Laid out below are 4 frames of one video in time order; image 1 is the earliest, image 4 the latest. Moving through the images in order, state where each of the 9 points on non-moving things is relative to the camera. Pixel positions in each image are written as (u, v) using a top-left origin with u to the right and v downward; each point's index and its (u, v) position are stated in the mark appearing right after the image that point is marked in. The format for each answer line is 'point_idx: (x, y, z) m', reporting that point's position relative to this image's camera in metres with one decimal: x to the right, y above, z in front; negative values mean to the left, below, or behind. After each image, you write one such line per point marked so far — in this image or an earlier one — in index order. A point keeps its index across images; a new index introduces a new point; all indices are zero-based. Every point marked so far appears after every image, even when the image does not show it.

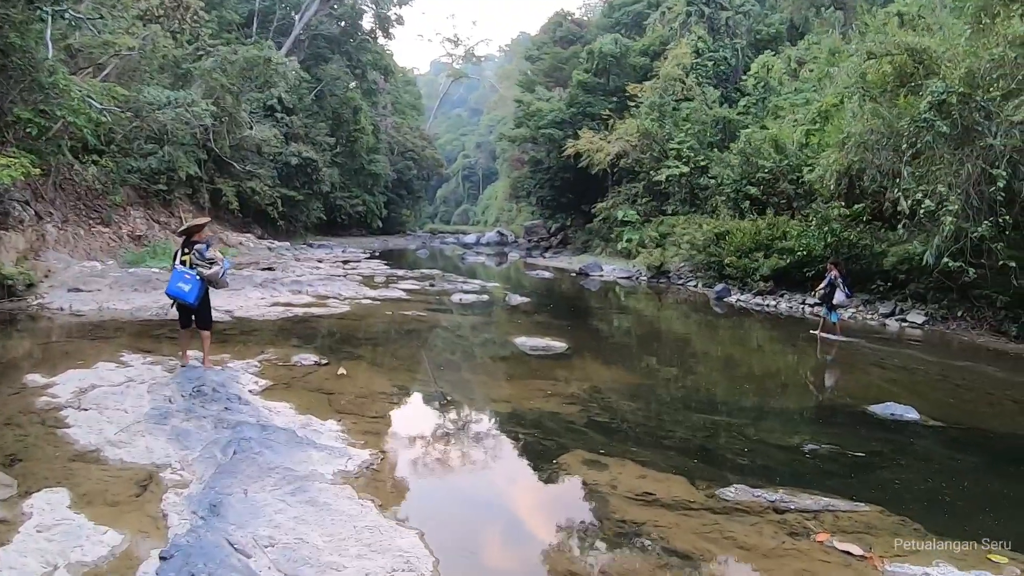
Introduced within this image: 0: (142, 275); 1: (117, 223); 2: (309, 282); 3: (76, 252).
0: (-6.2, +0.2, +11.4) m
1: (-10.0, +1.7, +17.5) m
2: (-3.7, +0.1, +12.6) m
3: (-9.2, +0.7, +14.5) m
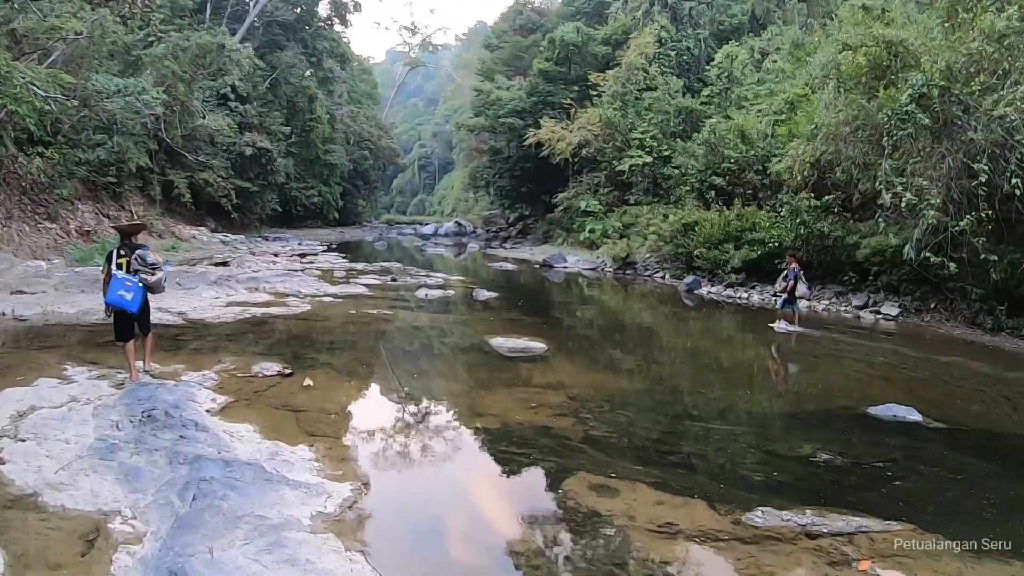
0: (-6.6, +0.2, +10.5) m
1: (-10.8, +1.7, +16.3) m
2: (-4.2, +0.2, +11.8) m
3: (-9.8, +0.7, +13.4) m
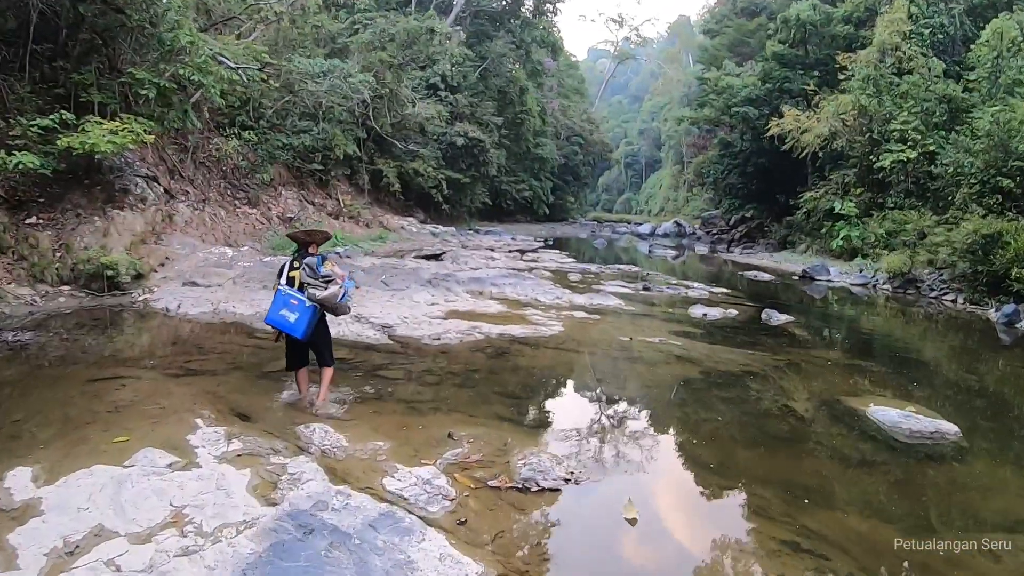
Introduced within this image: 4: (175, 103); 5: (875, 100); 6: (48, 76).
0: (-3.0, +0.3, +8.8) m
1: (-5.5, +1.9, +15.4) m
2: (-0.4, +0.1, +9.4) m
3: (-5.4, +0.9, +12.4) m
4: (-5.6, +3.2, +11.7) m
5: (+11.4, +5.8, +21.1) m
6: (-7.1, +3.3, +10.6) m
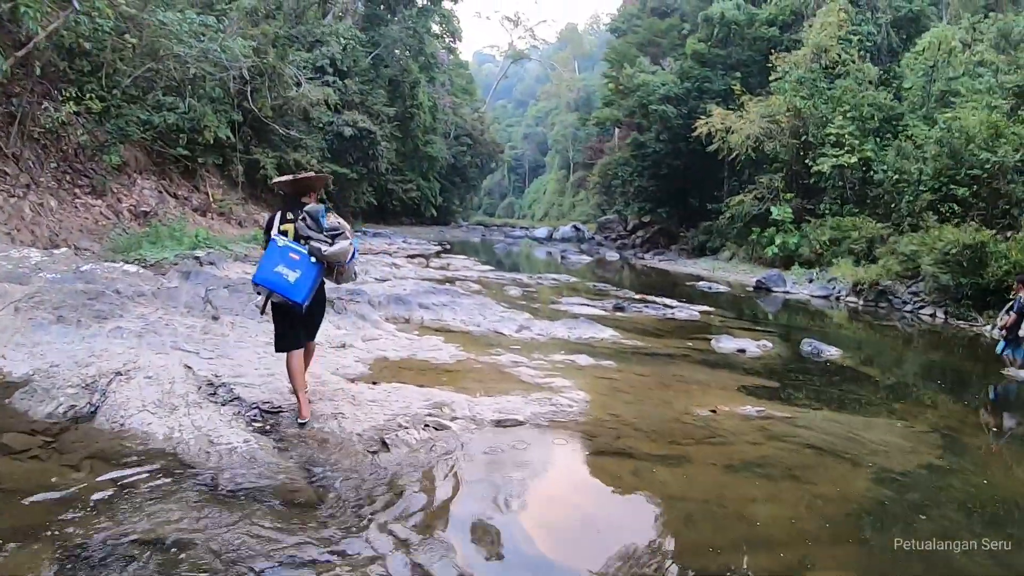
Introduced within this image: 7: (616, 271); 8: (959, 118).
0: (-3.5, +0.1, +5.8) m
1: (-7.1, +1.7, +11.9) m
2: (-1.0, -0.1, +6.8) m
3: (-6.4, +0.7, +8.9) m
4: (-6.6, +2.9, +8.3) m
5: (+8.7, +5.5, +20.4) m
6: (-7.8, +3.1, +6.9) m
7: (+3.2, +0.4, +18.8) m
8: (+10.7, +4.1, +16.5) m
